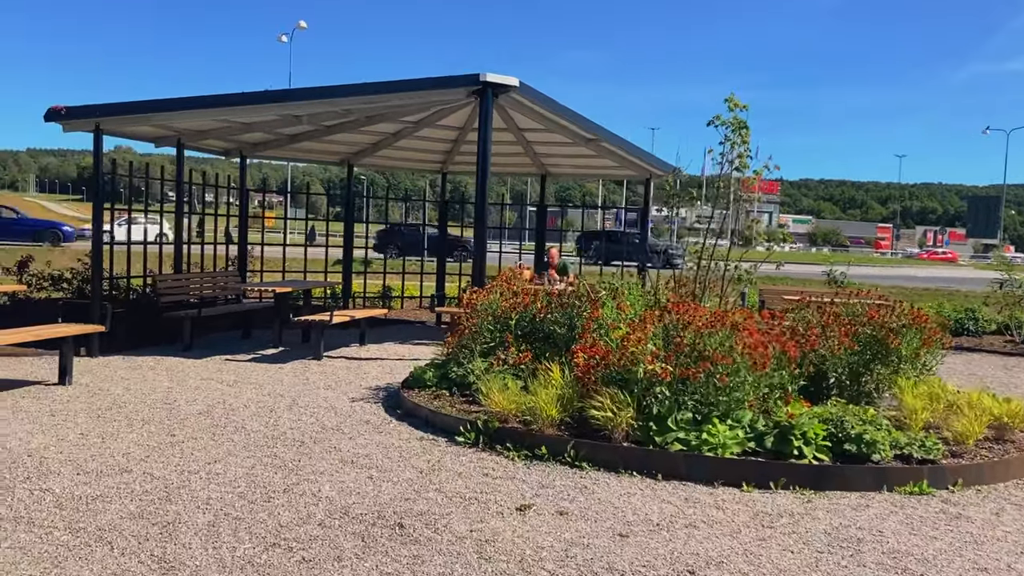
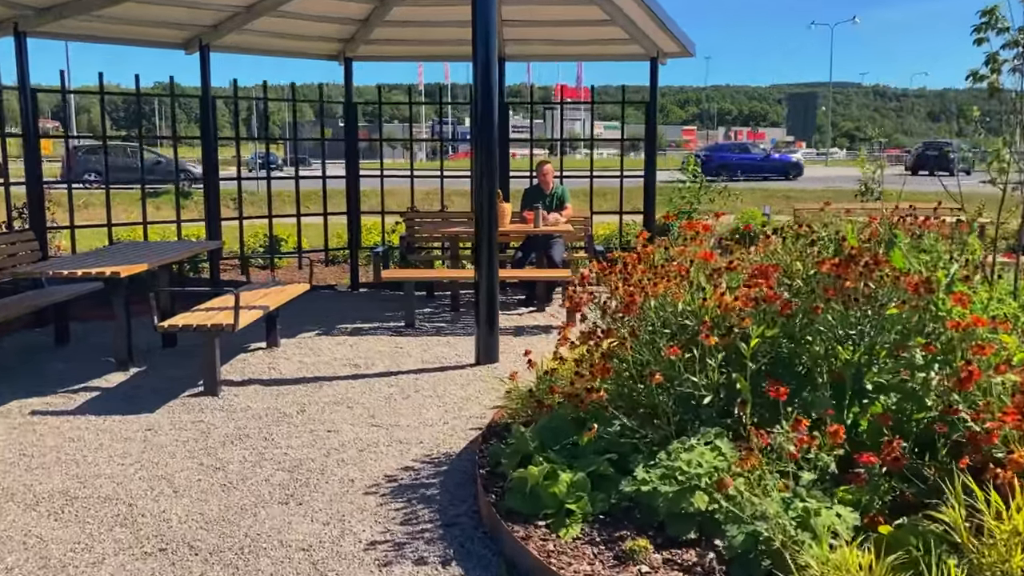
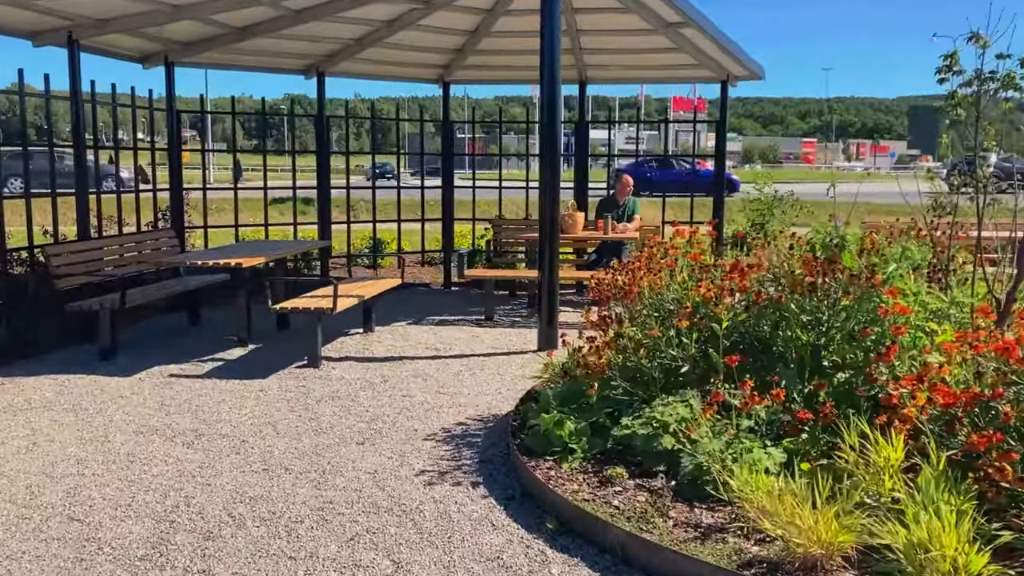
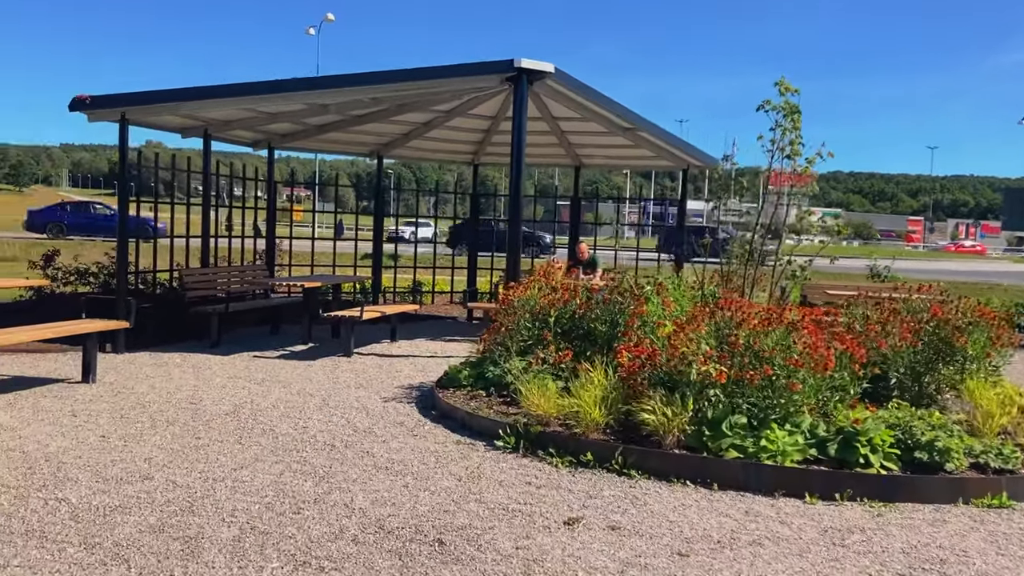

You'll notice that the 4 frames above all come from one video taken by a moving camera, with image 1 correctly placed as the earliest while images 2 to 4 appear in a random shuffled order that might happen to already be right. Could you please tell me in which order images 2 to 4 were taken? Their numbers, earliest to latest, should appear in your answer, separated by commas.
4, 3, 2
